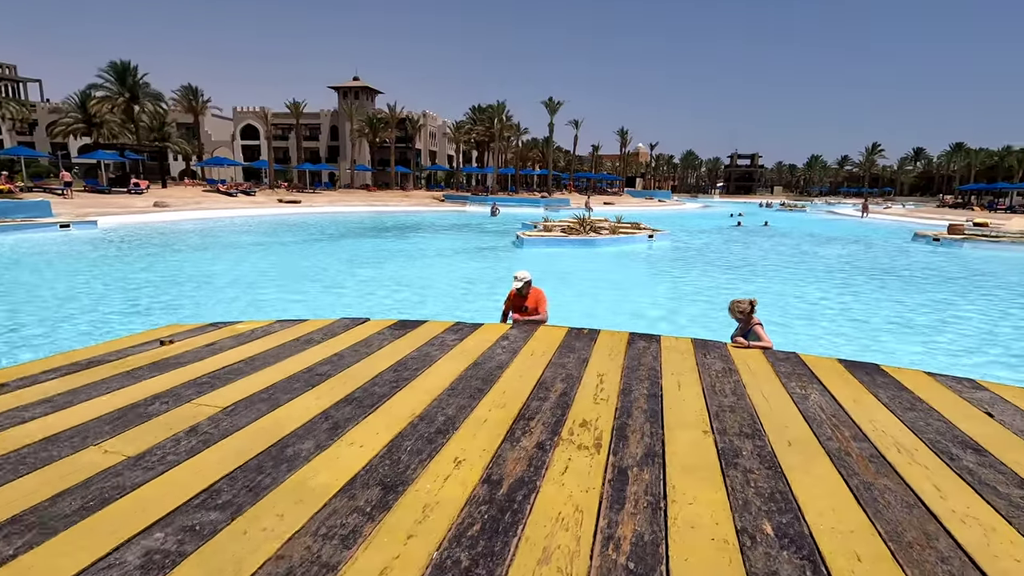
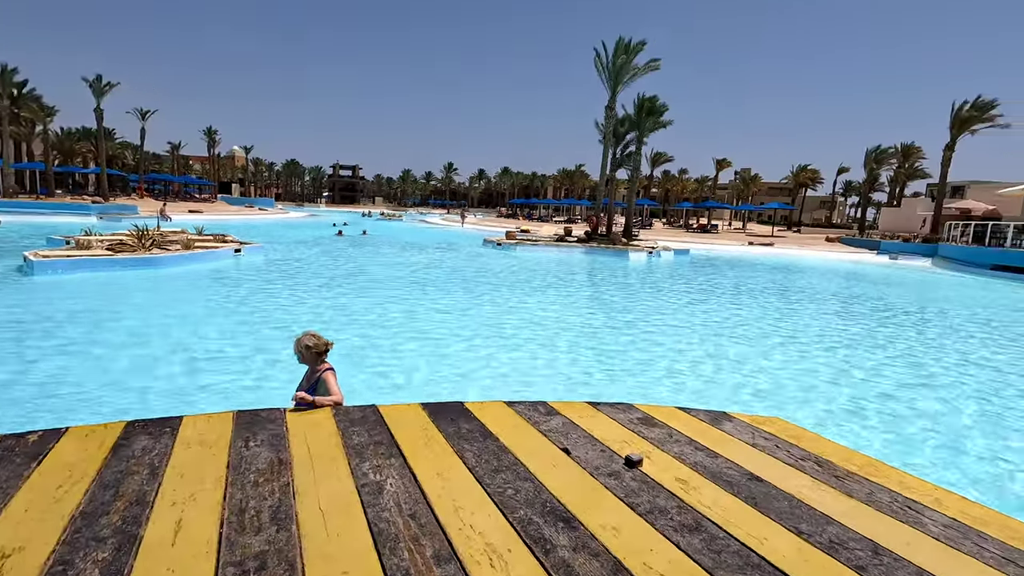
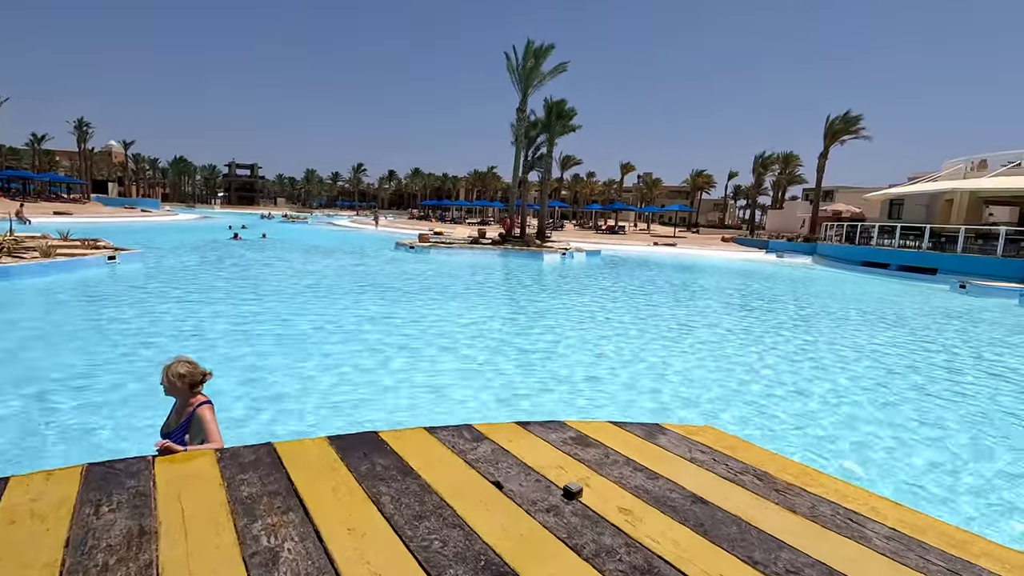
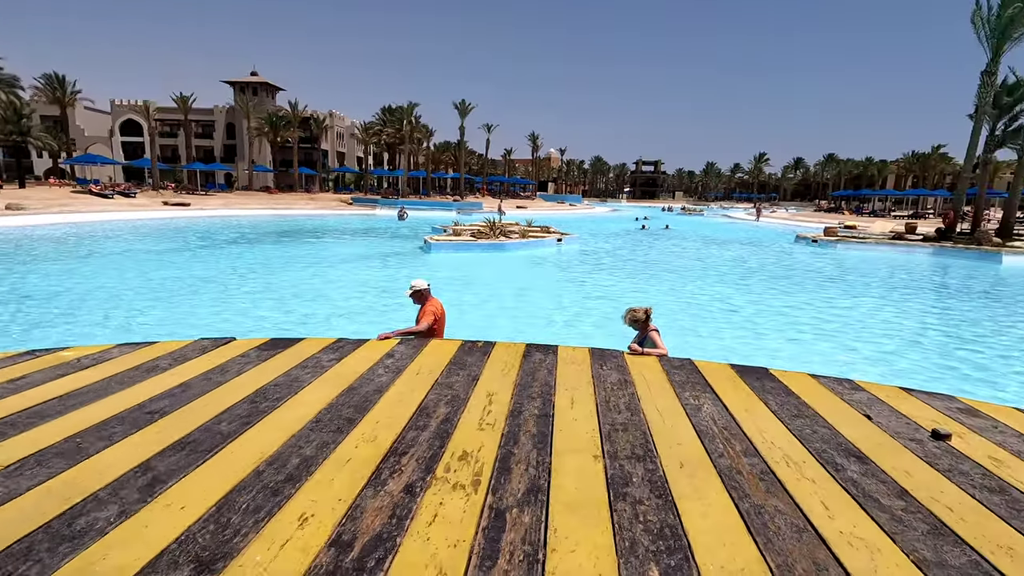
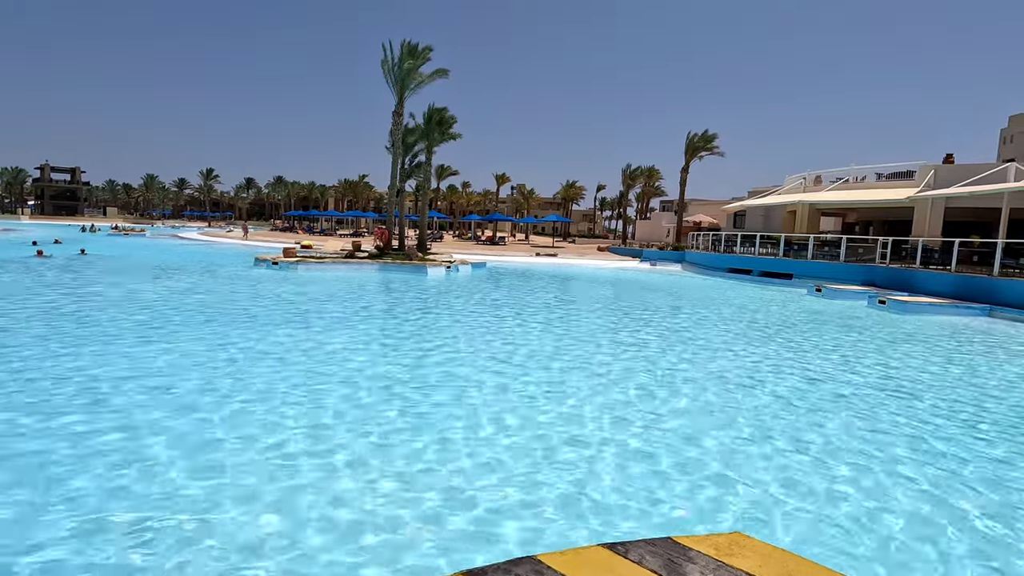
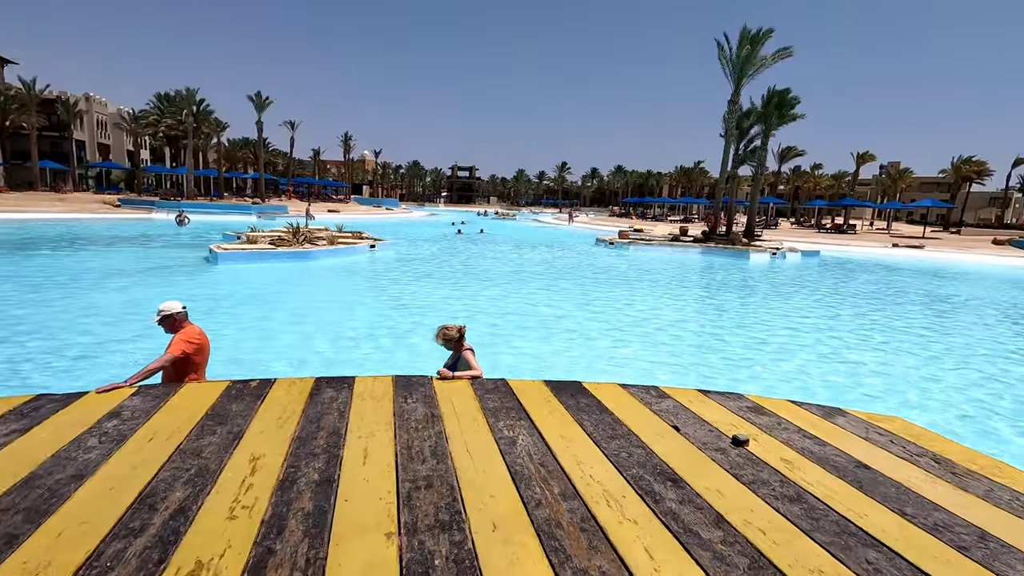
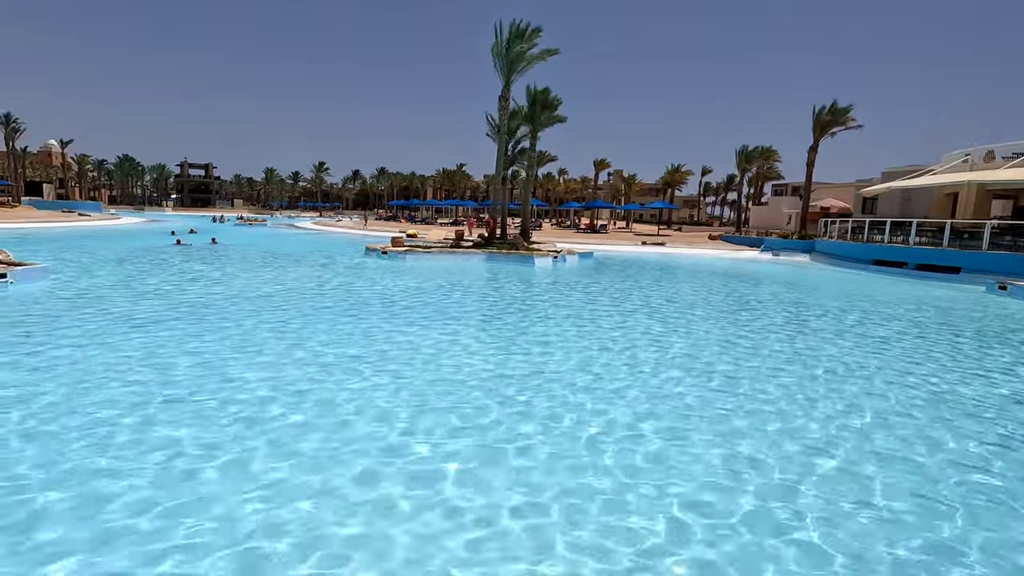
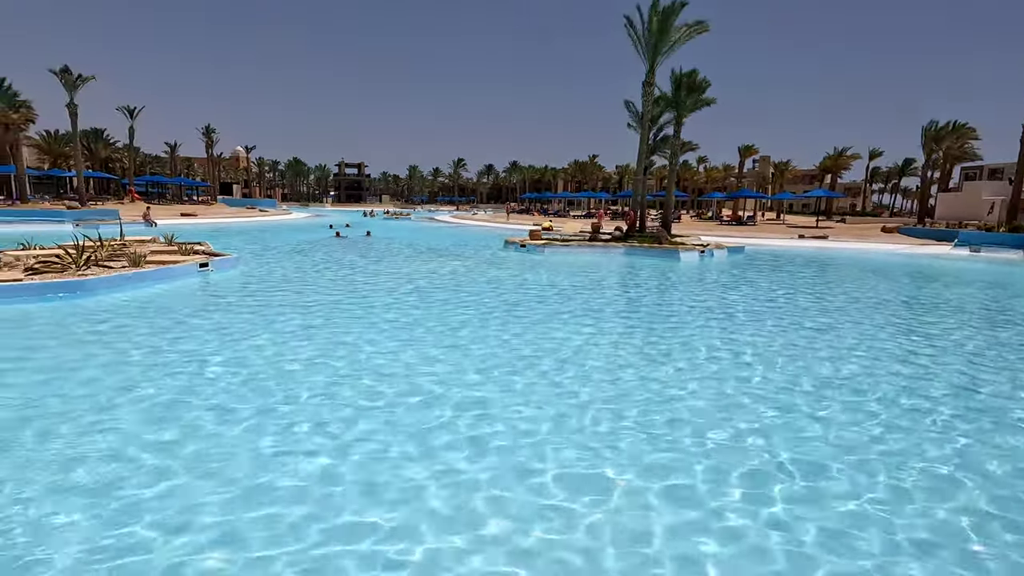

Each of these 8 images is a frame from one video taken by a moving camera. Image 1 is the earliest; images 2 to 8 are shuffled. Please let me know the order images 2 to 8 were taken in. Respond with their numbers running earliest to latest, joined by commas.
4, 6, 2, 3, 5, 7, 8
